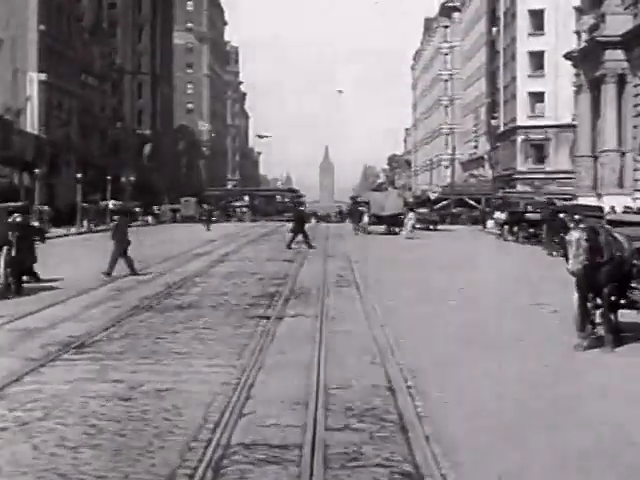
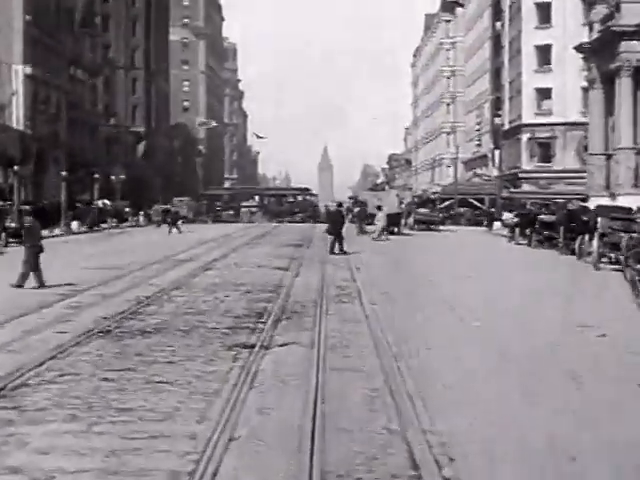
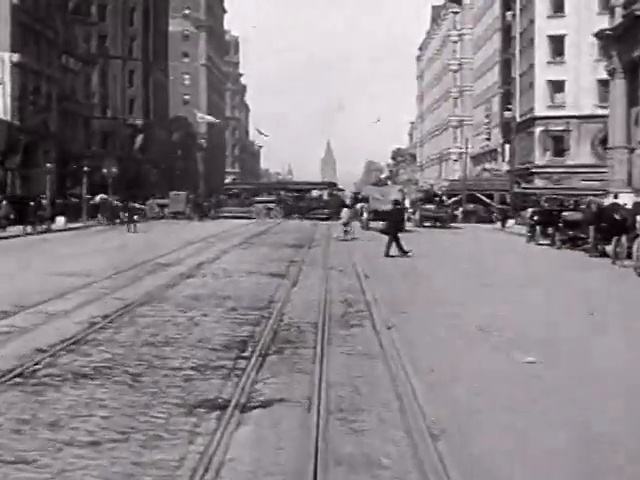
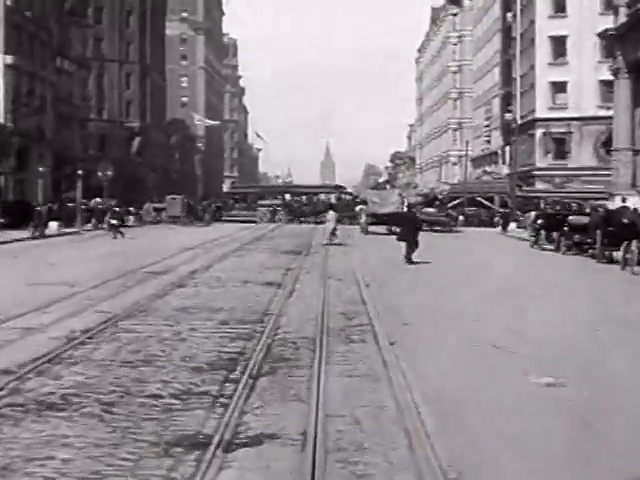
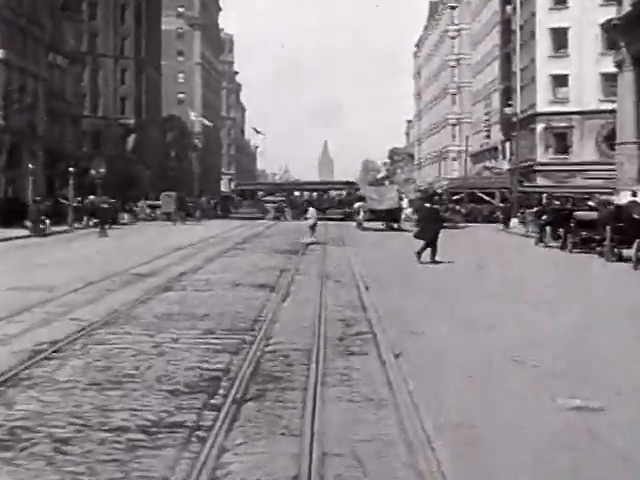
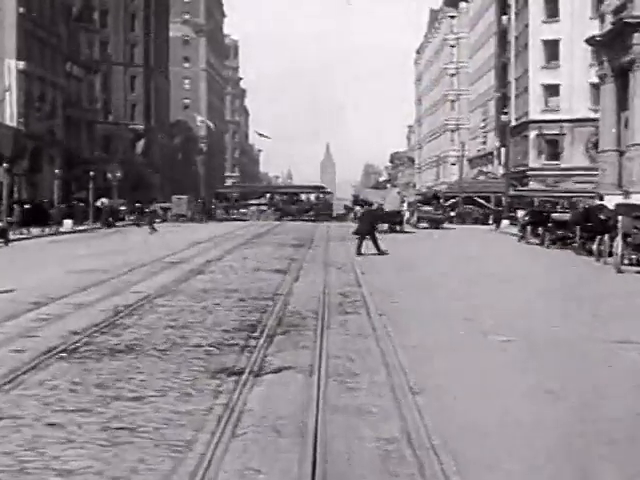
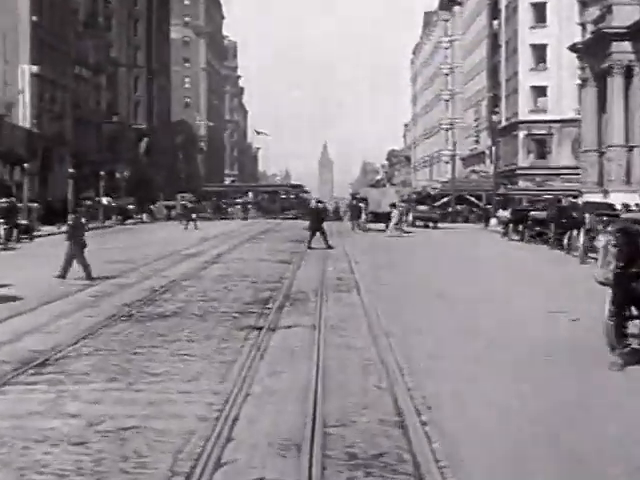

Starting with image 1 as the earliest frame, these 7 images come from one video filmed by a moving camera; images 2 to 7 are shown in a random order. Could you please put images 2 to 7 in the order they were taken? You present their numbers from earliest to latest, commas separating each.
7, 2, 6, 3, 4, 5
